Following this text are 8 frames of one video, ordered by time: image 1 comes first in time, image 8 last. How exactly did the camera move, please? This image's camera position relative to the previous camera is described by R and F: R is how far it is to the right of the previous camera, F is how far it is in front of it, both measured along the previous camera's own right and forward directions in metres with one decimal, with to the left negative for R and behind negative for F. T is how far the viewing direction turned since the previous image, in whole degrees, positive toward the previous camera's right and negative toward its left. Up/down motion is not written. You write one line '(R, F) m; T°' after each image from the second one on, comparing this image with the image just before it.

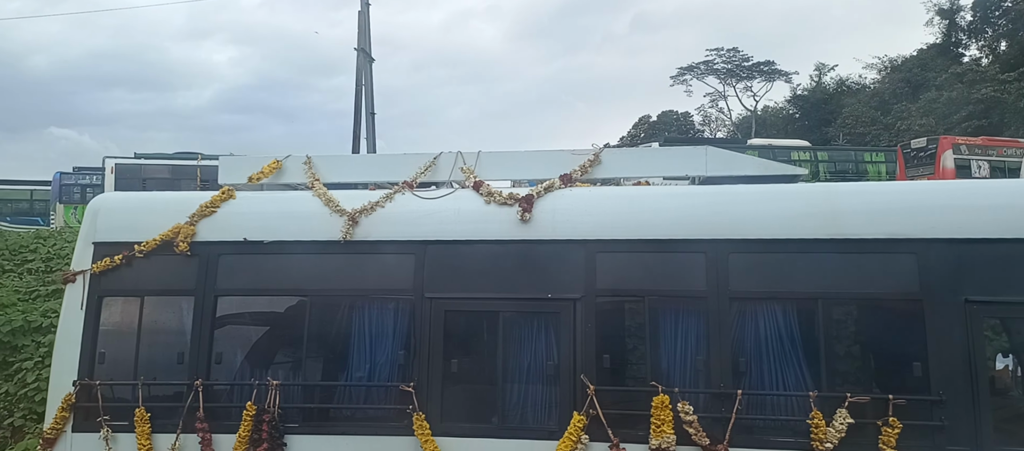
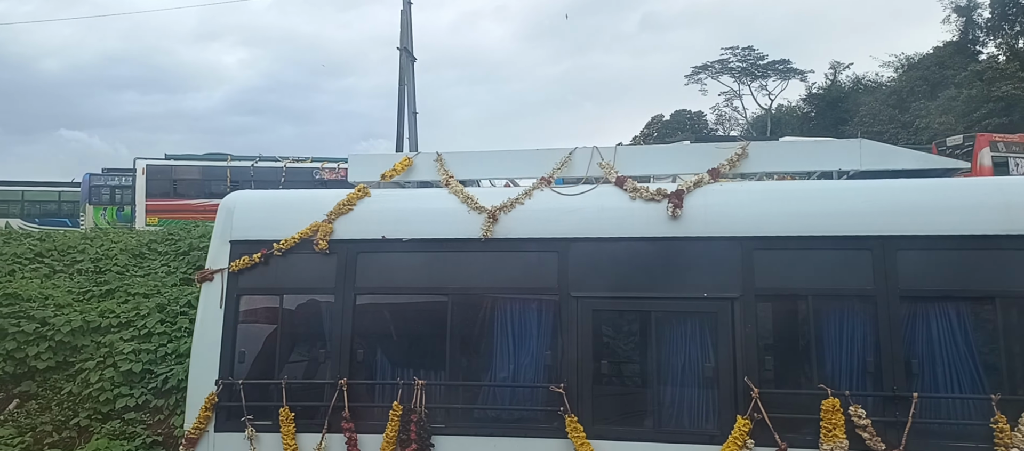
(-0.7, +0.1) m; -1°
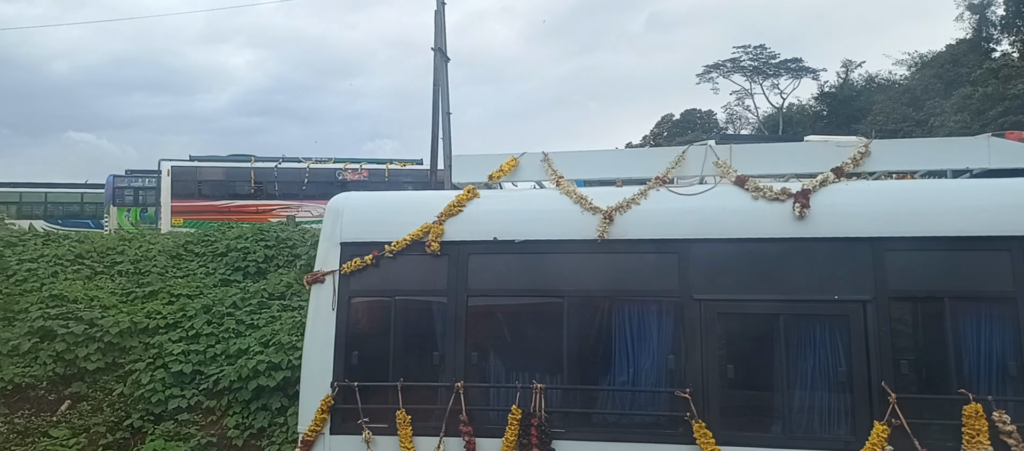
(-0.6, +0.1) m; -1°
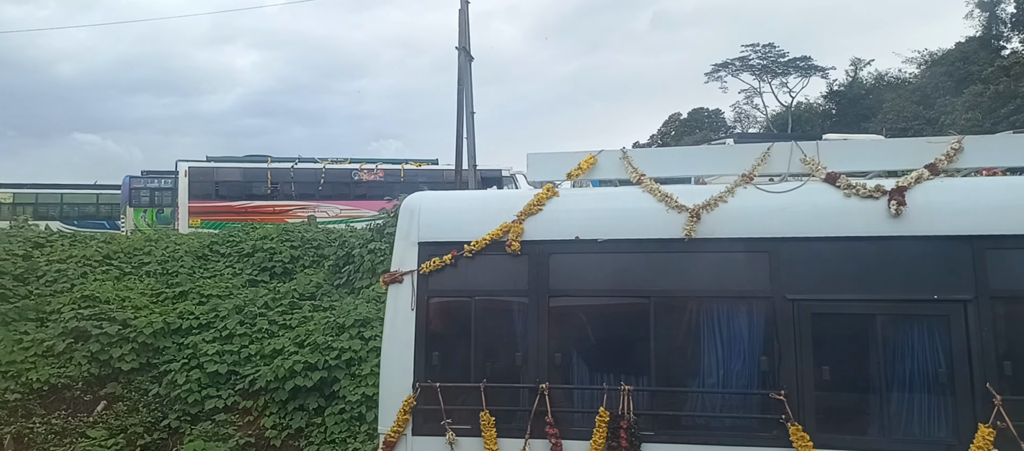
(-0.4, +0.1) m; -1°
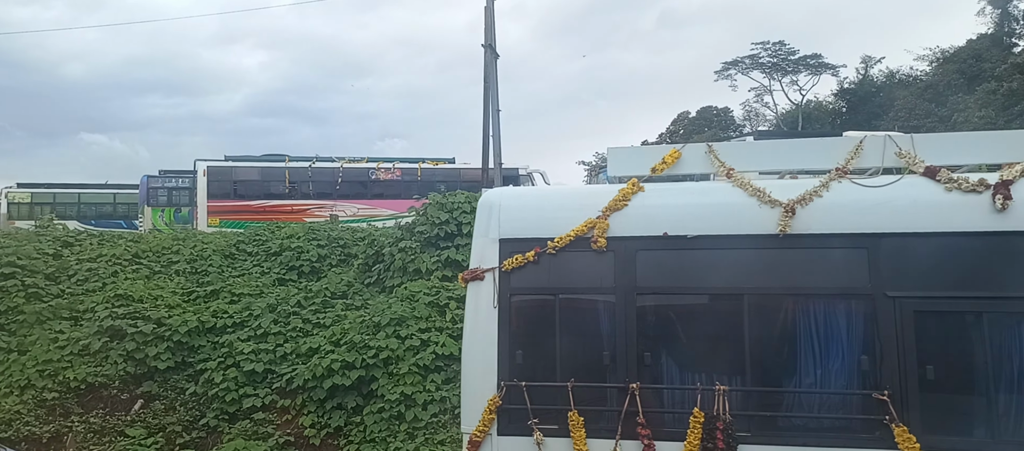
(-0.4, +0.1) m; -1°
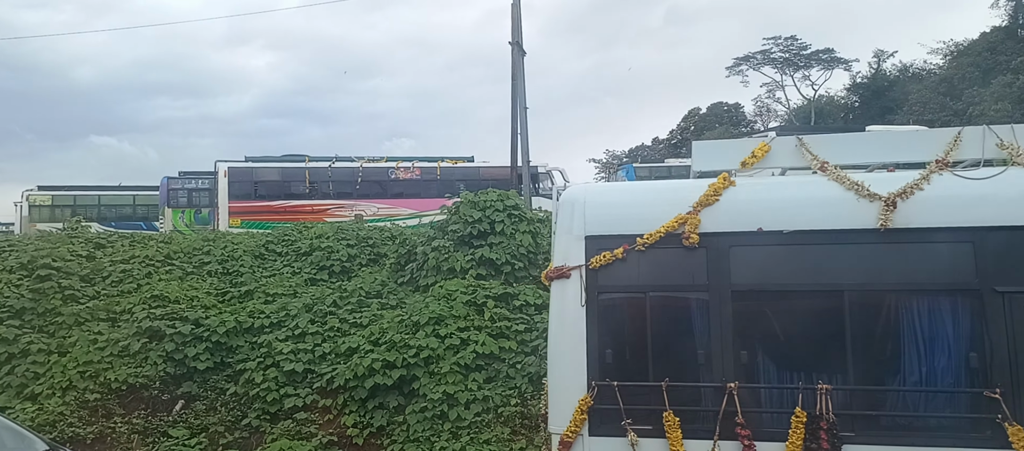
(-0.4, +0.1) m; -1°
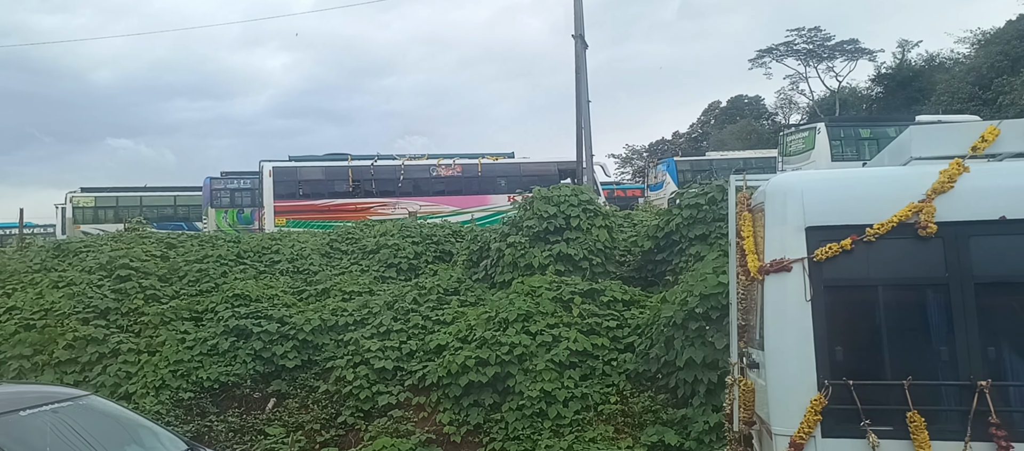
(-1.0, +0.1) m; -2°
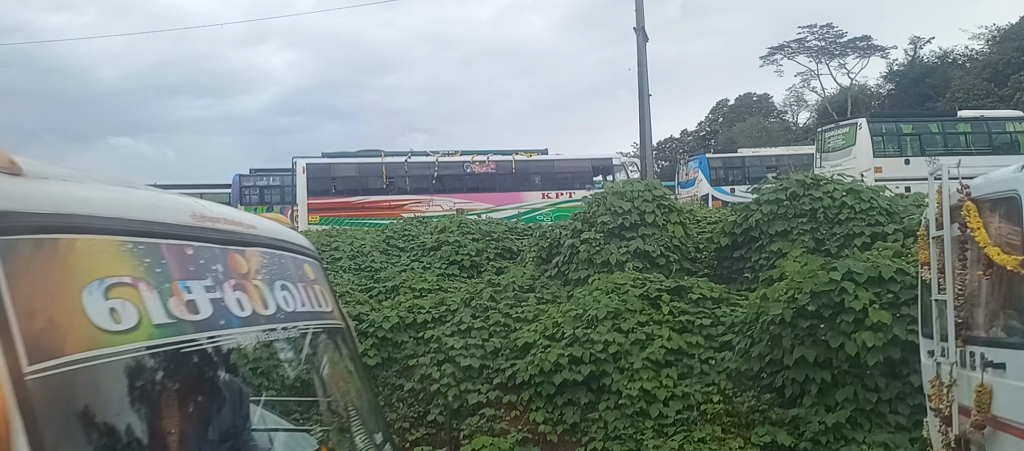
(-1.1, +0.3) m; -1°
